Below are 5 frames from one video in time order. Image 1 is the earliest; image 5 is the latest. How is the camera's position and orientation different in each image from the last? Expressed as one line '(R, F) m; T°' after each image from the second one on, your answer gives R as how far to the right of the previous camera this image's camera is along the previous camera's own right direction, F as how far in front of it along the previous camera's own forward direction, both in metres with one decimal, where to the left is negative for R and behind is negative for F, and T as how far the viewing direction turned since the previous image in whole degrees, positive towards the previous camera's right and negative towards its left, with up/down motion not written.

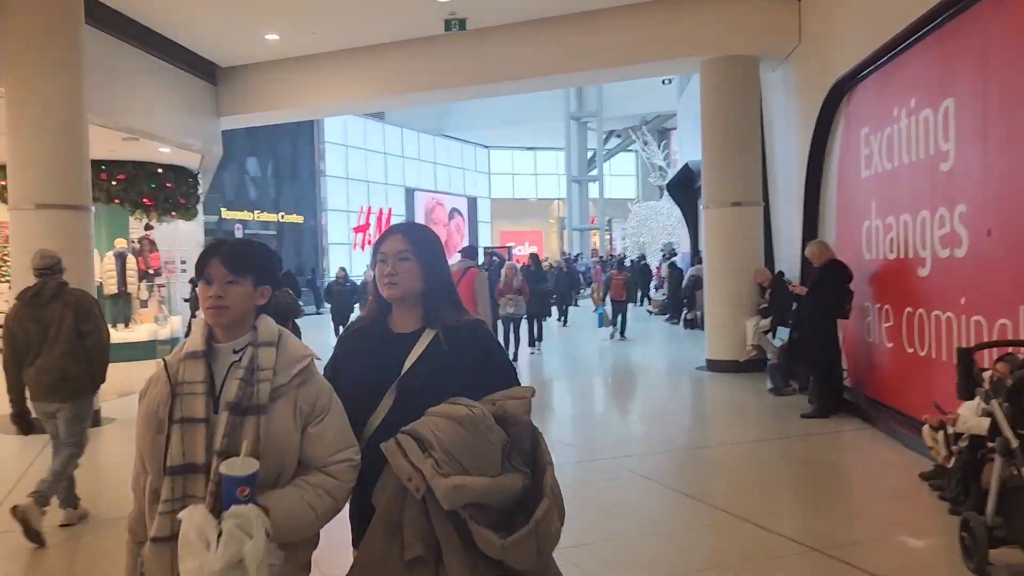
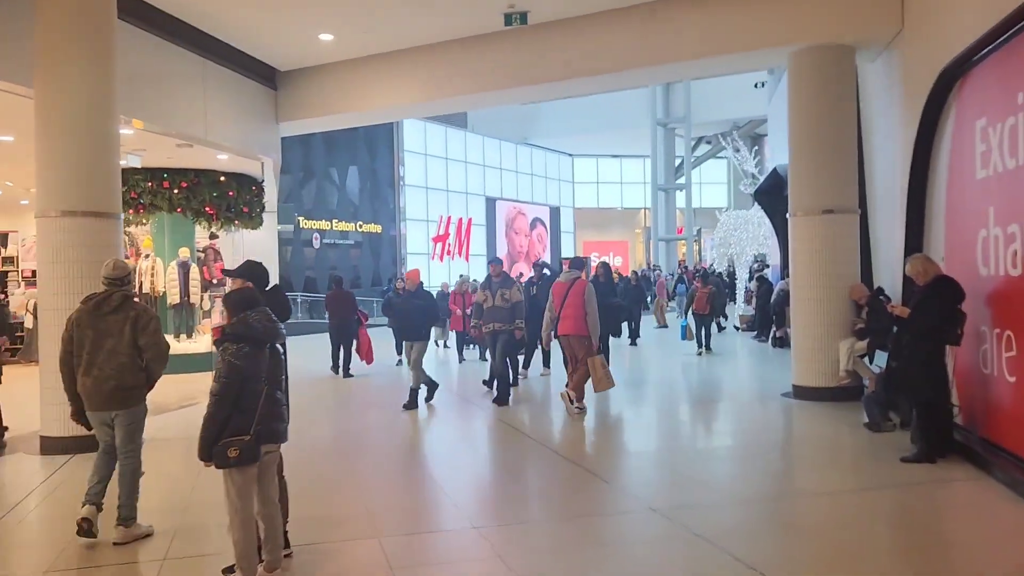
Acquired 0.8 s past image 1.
(+0.3, +0.8) m; -6°
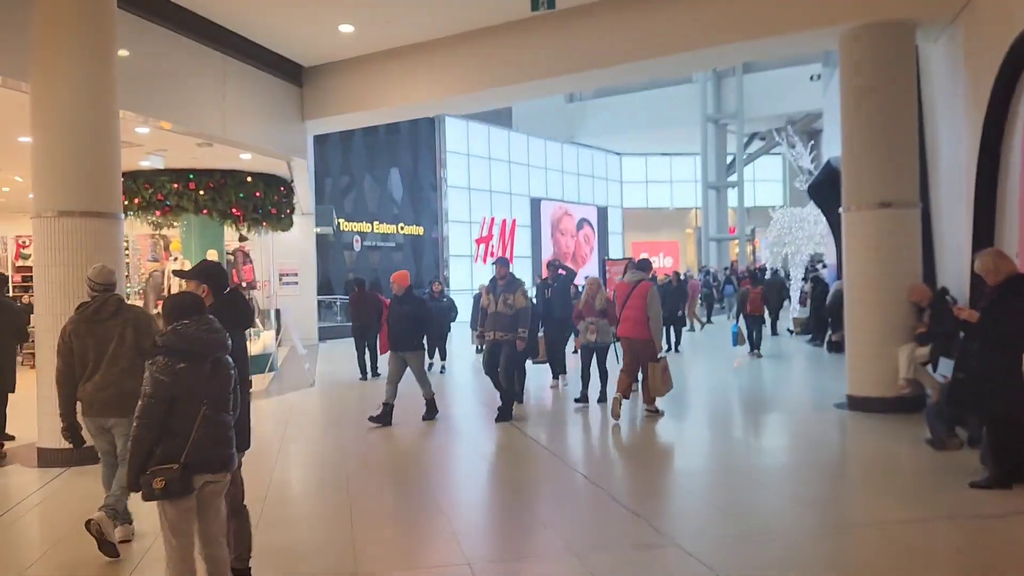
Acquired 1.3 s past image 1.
(+0.2, +0.5) m; -4°
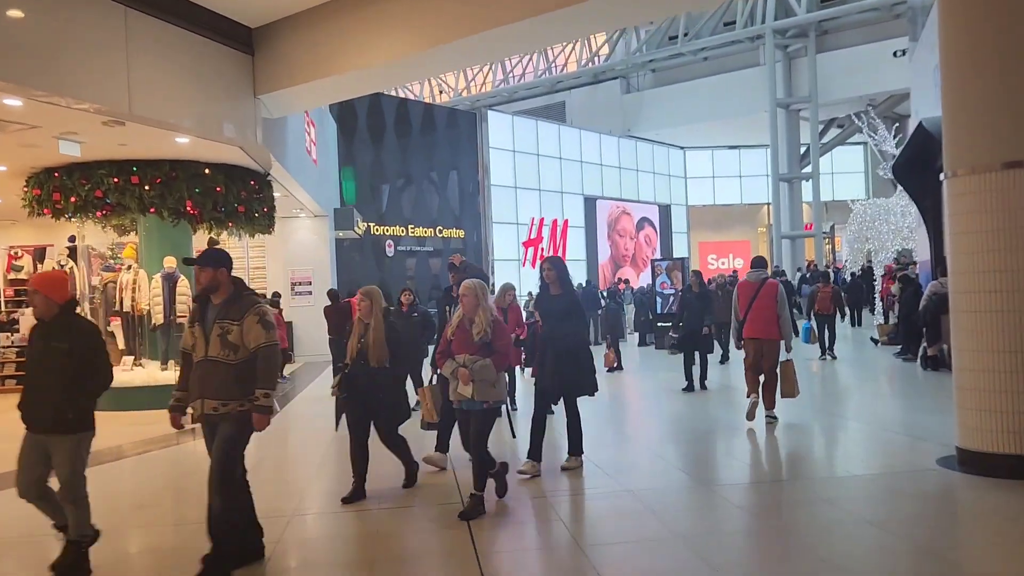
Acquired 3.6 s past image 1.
(+0.8, +2.2) m; -5°
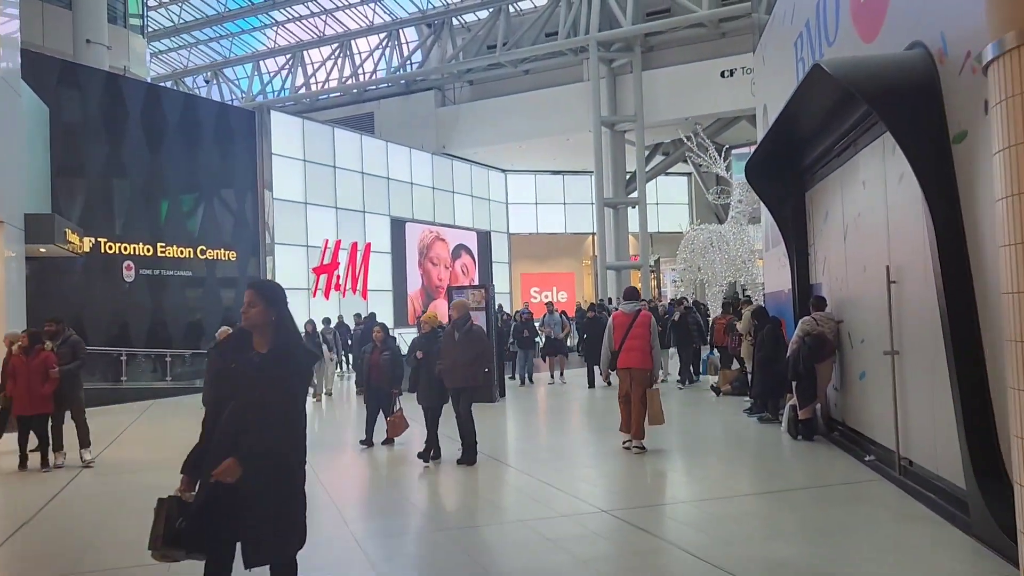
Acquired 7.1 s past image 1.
(+1.2, +3.5) m; +11°
